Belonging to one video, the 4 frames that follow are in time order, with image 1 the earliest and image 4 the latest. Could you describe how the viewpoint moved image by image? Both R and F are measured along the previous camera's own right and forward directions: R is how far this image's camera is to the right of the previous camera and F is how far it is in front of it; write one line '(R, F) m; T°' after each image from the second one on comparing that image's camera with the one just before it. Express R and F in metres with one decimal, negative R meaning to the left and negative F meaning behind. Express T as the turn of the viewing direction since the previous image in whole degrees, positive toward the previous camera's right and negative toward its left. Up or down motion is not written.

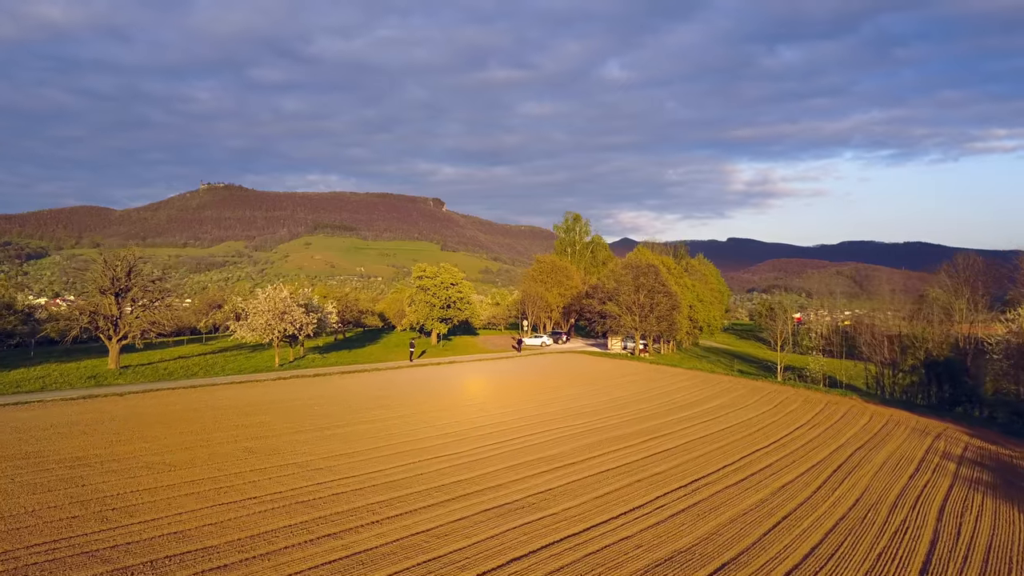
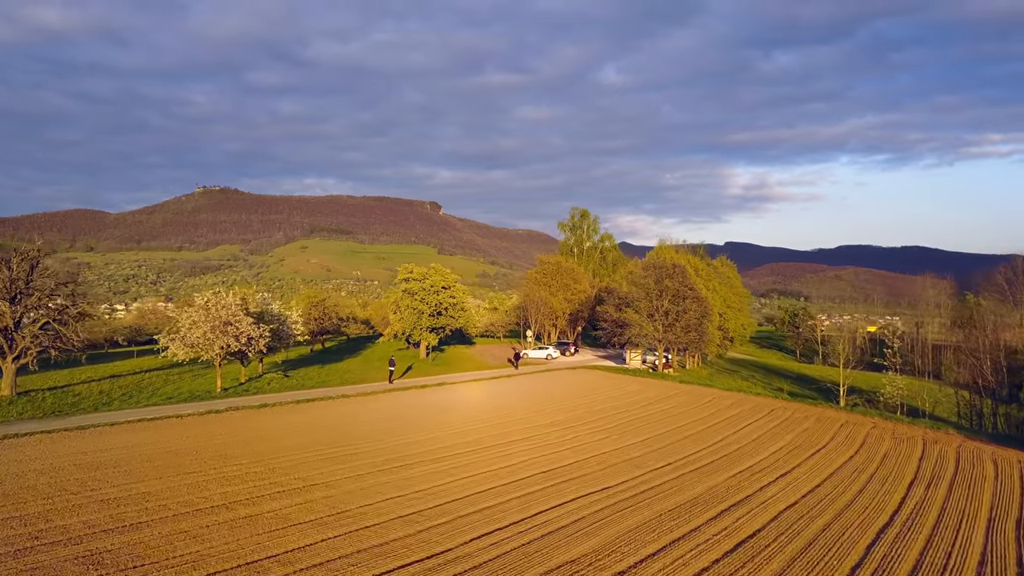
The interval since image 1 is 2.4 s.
(-0.4, +6.6) m; 0°
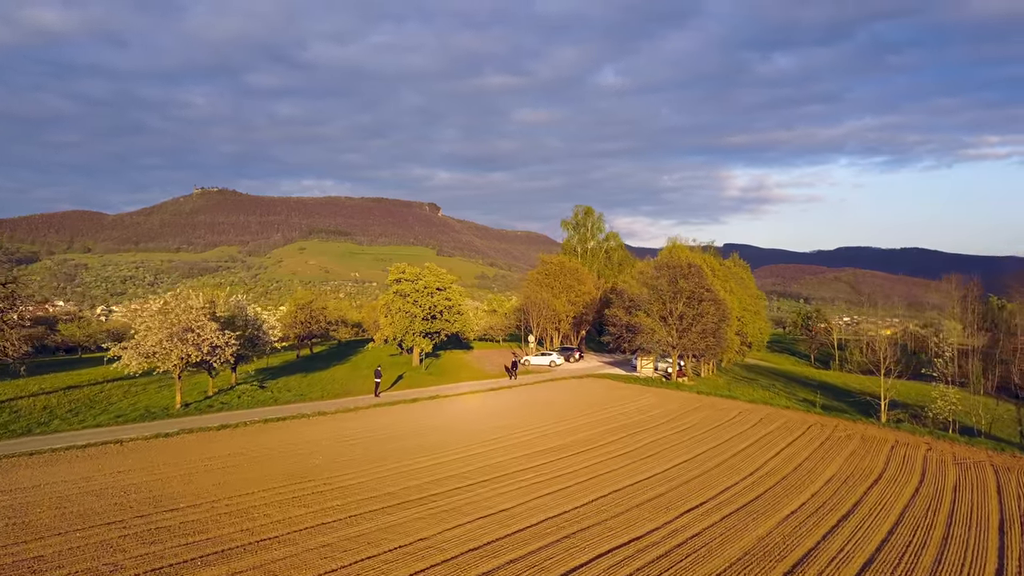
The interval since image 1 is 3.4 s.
(-0.1, +3.2) m; 0°
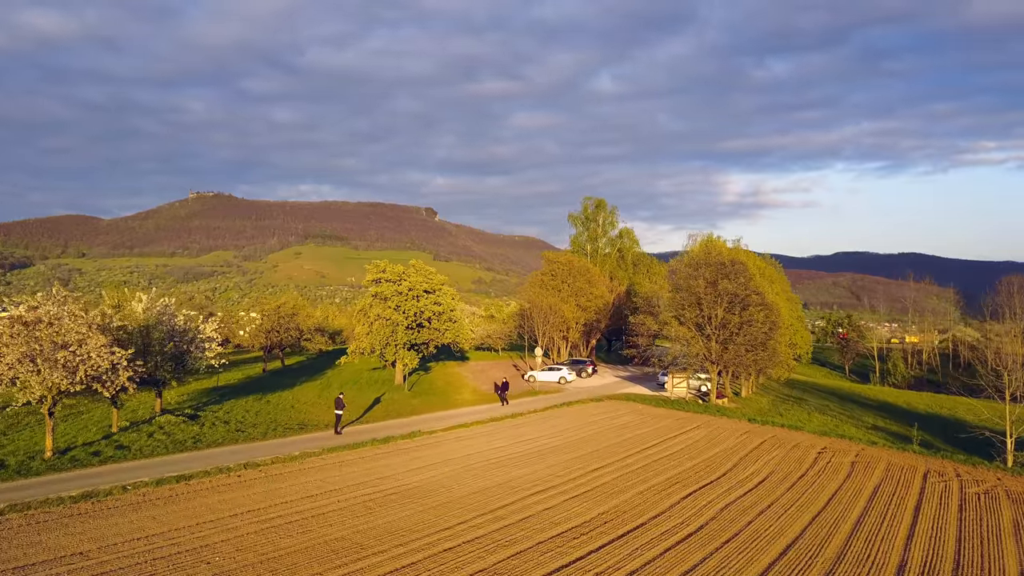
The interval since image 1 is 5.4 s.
(-0.4, +6.4) m; 0°
